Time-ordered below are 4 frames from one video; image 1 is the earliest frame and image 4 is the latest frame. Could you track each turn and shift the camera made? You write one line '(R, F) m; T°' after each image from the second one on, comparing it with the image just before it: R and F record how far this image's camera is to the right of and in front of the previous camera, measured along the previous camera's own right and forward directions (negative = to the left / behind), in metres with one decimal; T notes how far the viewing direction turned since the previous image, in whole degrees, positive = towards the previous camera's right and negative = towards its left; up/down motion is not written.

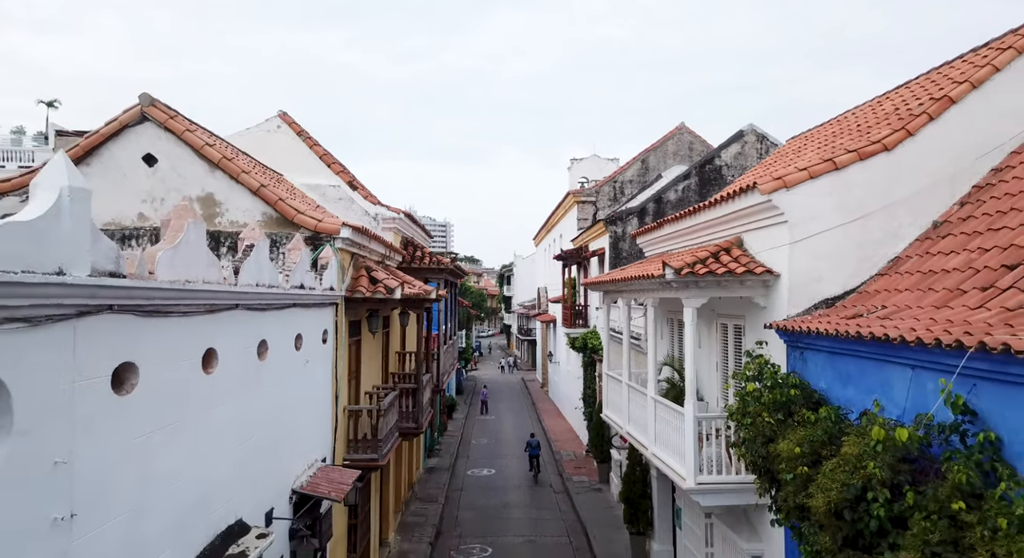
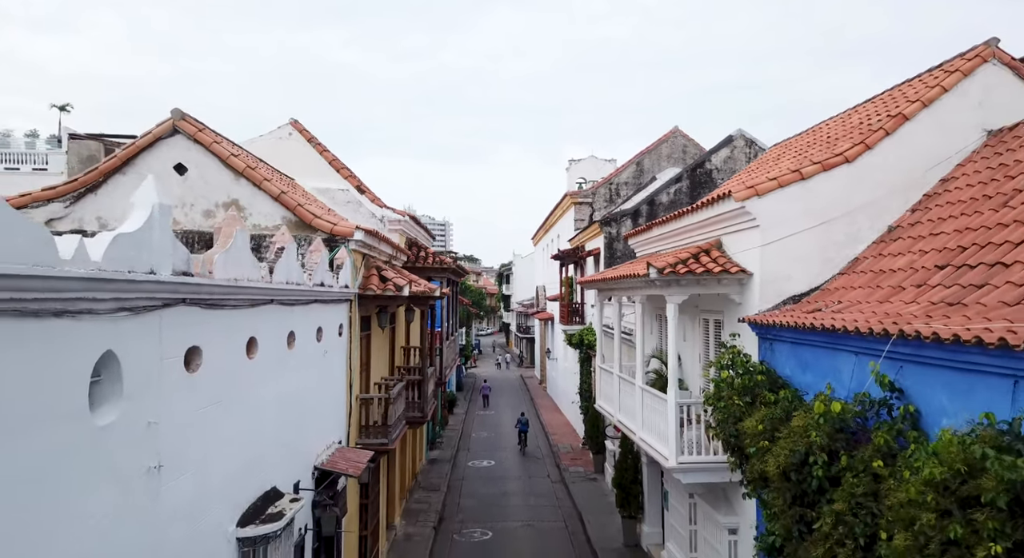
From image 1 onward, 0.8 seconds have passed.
(0.0, -0.8) m; 0°
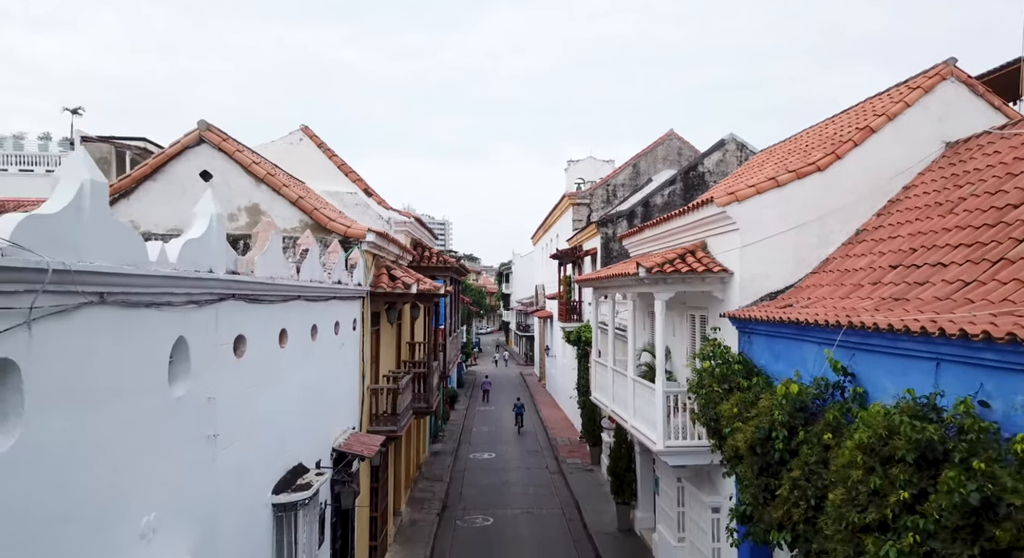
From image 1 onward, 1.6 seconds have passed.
(0.0, -0.7) m; 0°
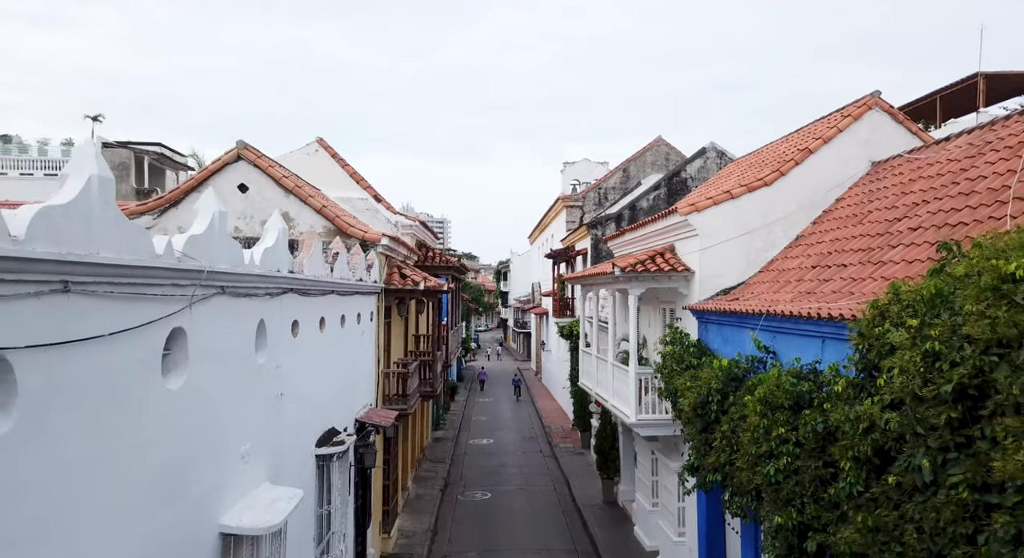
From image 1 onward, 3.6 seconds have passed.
(+0.1, -1.6) m; 0°
